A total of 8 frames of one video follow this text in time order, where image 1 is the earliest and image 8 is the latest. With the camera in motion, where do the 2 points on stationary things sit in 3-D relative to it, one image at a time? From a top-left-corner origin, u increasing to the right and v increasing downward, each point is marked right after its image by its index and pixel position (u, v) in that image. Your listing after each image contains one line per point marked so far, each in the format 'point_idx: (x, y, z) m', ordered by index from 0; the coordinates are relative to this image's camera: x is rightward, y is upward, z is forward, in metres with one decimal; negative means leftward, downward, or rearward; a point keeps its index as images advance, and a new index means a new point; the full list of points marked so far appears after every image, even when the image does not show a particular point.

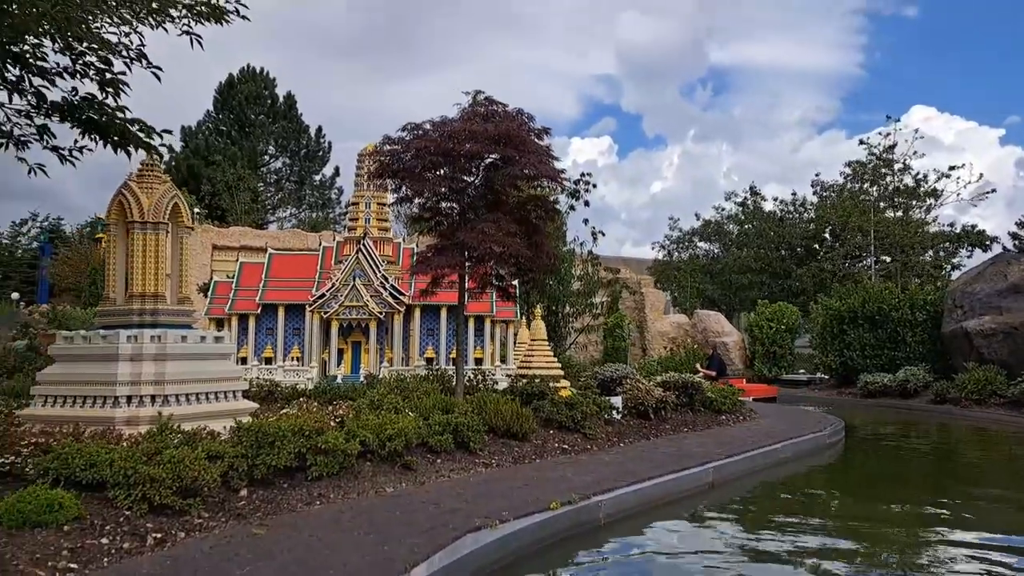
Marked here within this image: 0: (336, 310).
0: (-3.9, -0.5, +18.2) m
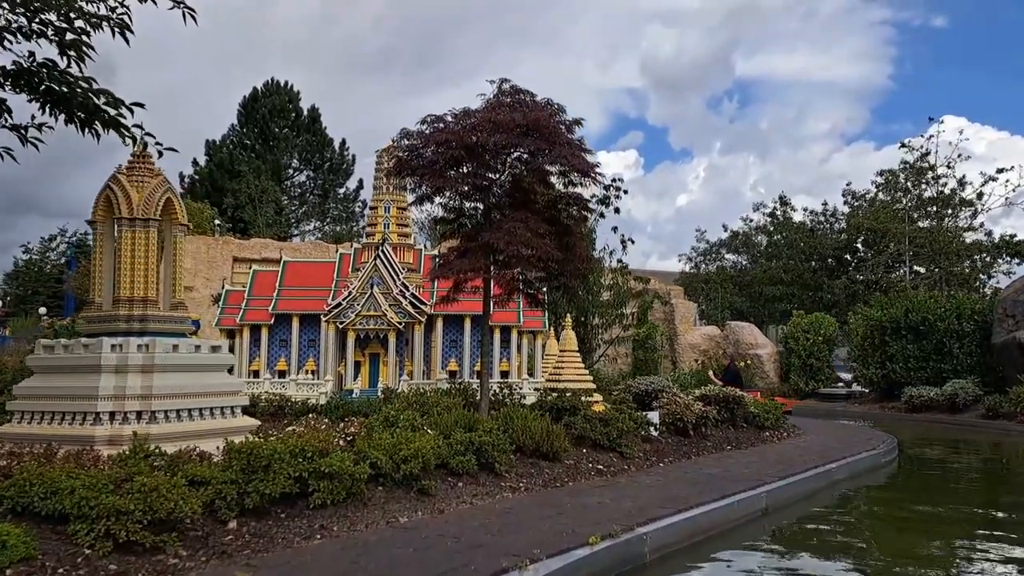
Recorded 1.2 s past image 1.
0: (-3.4, -0.6, +17.2) m
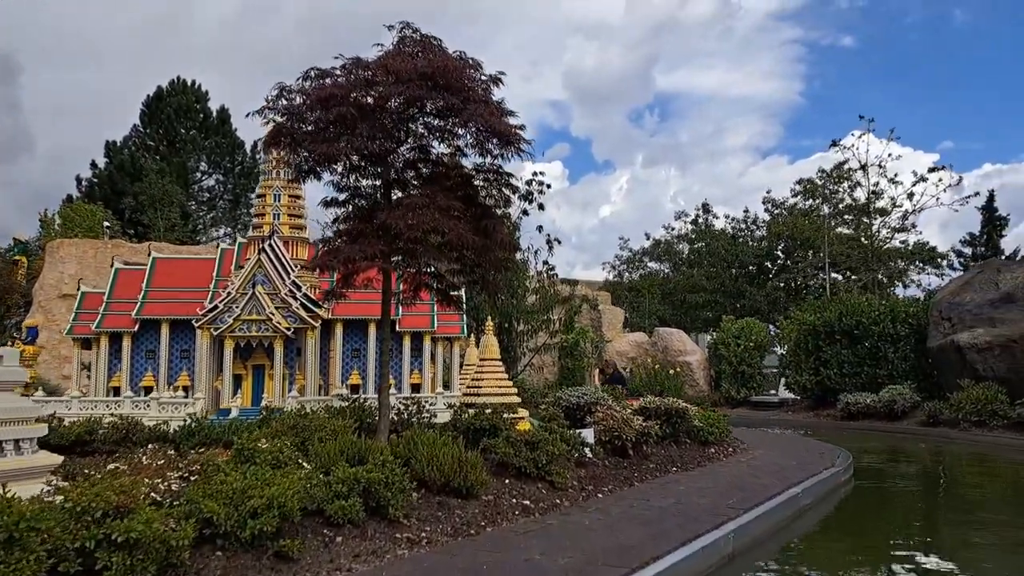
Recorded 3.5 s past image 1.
0: (-4.9, -0.6, +14.5) m
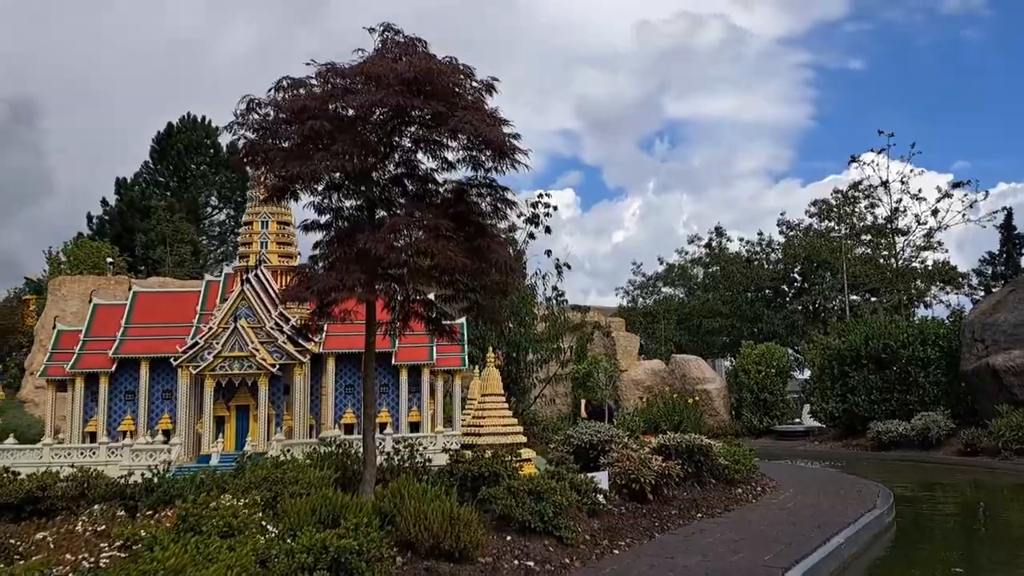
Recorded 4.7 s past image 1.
0: (-4.8, -1.2, +13.4) m
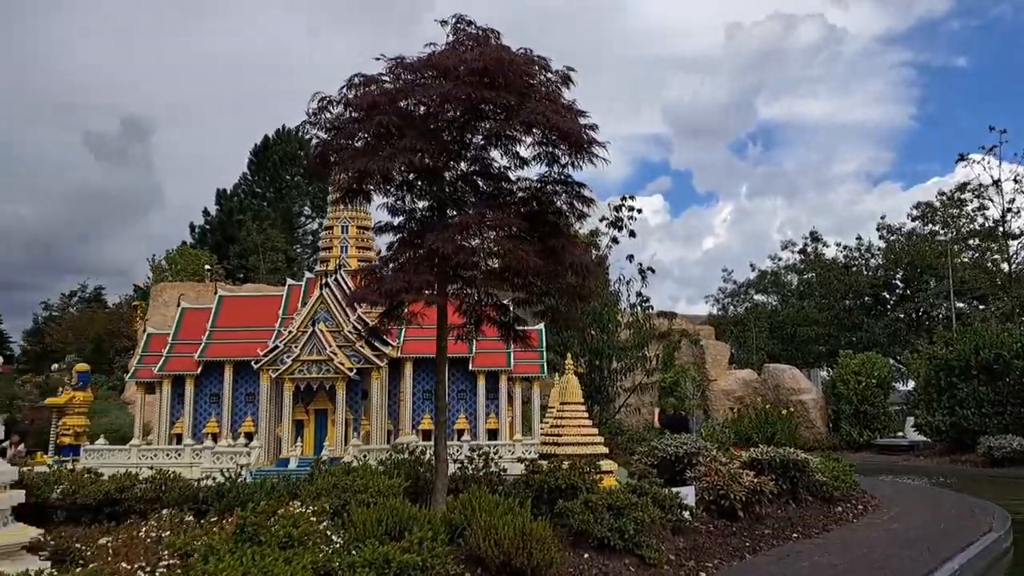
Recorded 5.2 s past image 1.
0: (-3.6, -1.3, +13.4) m
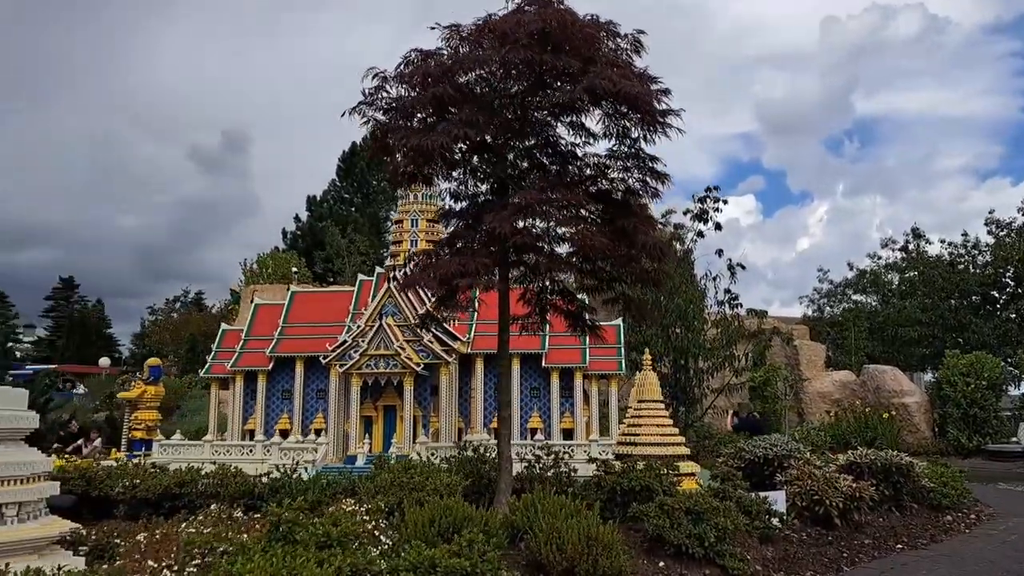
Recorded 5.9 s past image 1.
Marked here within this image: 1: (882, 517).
0: (-2.4, -1.2, +13.1) m
1: (+4.8, -2.9, +10.7) m
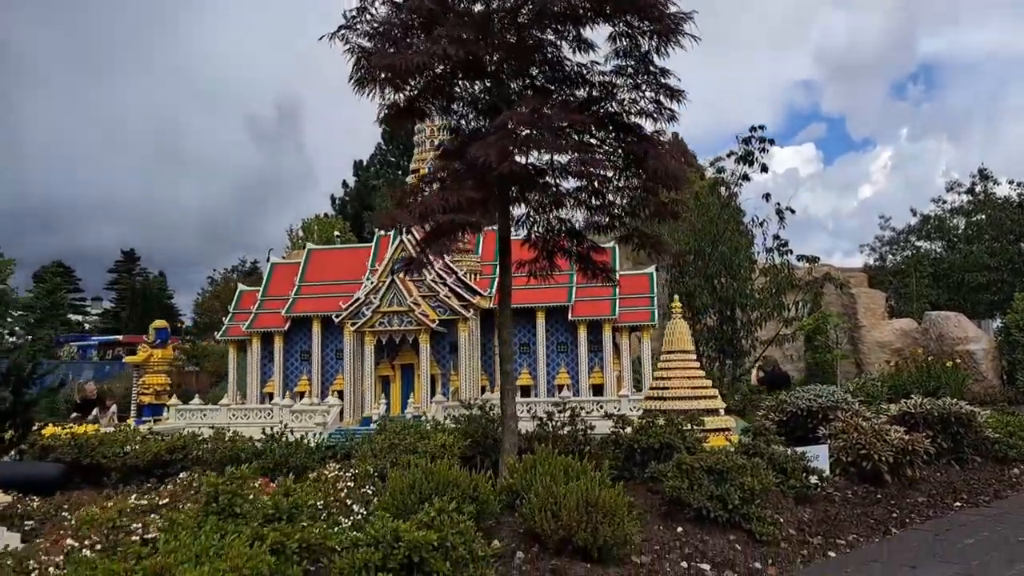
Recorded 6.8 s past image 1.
0: (-2.1, -0.5, +12.5) m
1: (+5.0, -2.1, +9.7) m
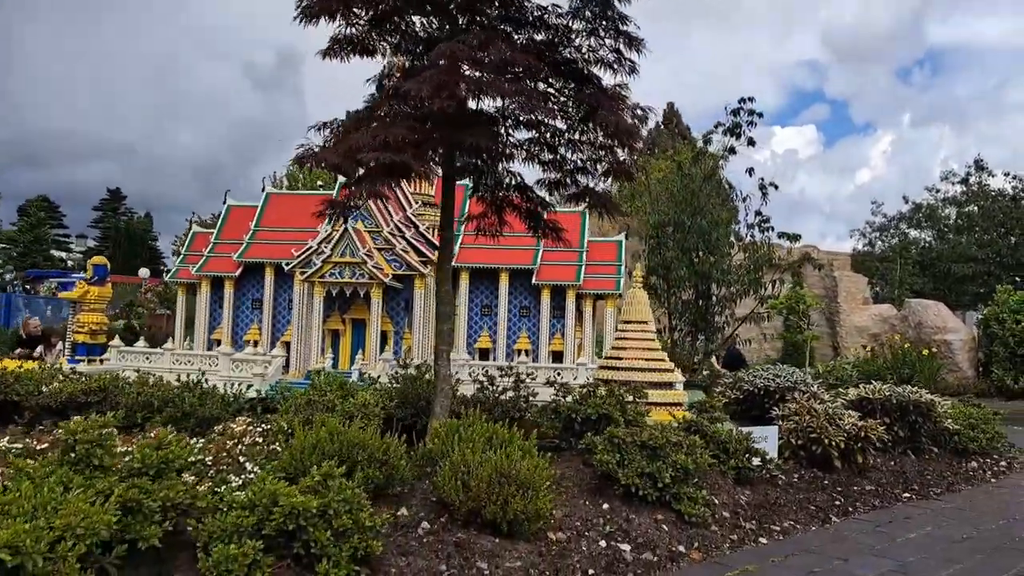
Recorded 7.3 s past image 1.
0: (-2.7, +0.3, +12.0) m
1: (+4.3, -1.9, +9.4) m
